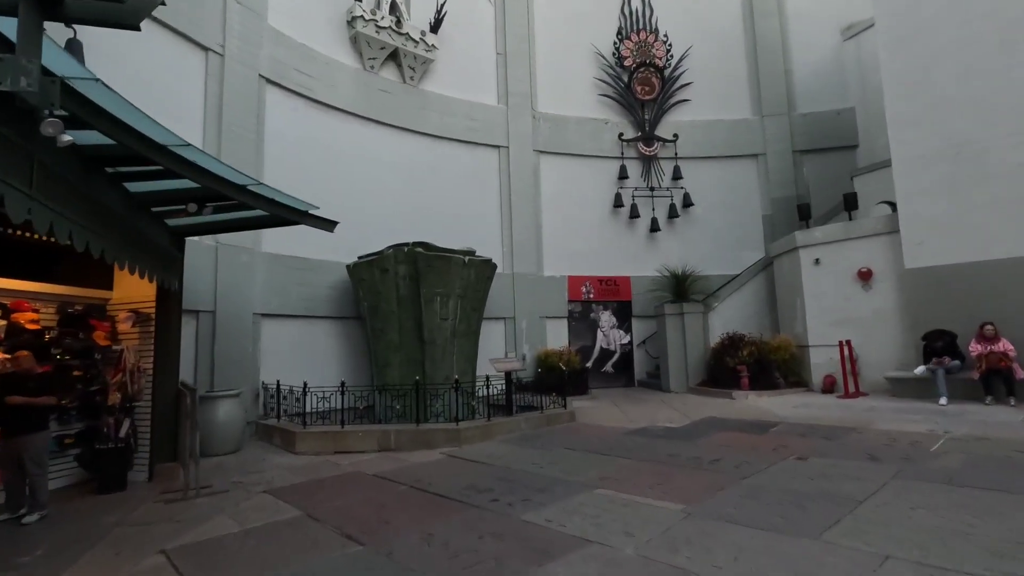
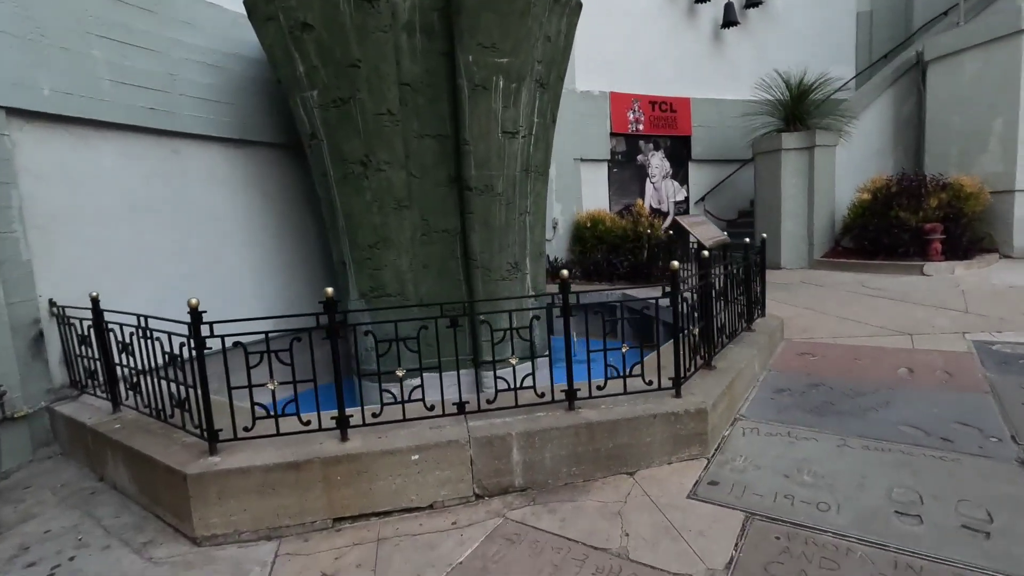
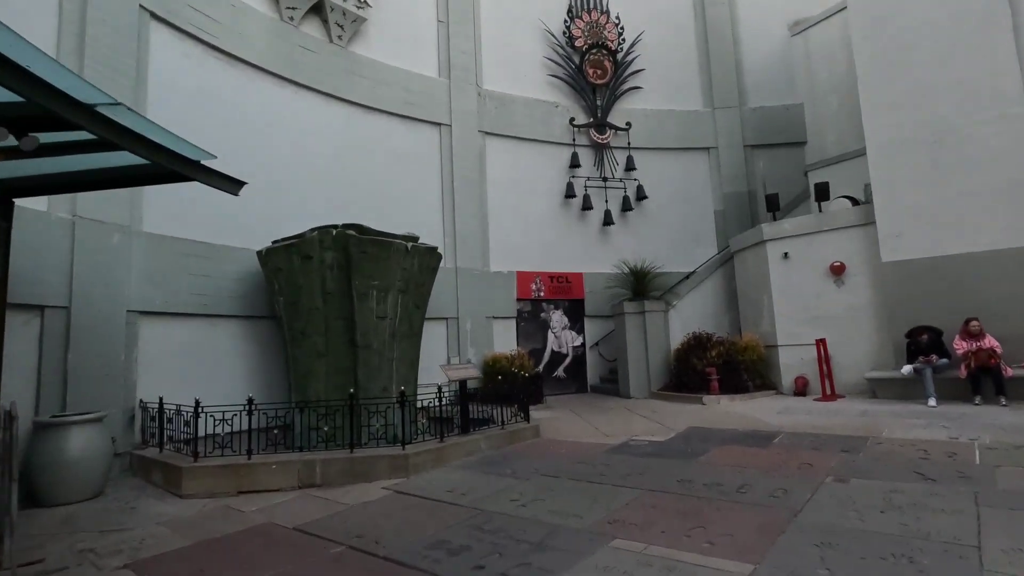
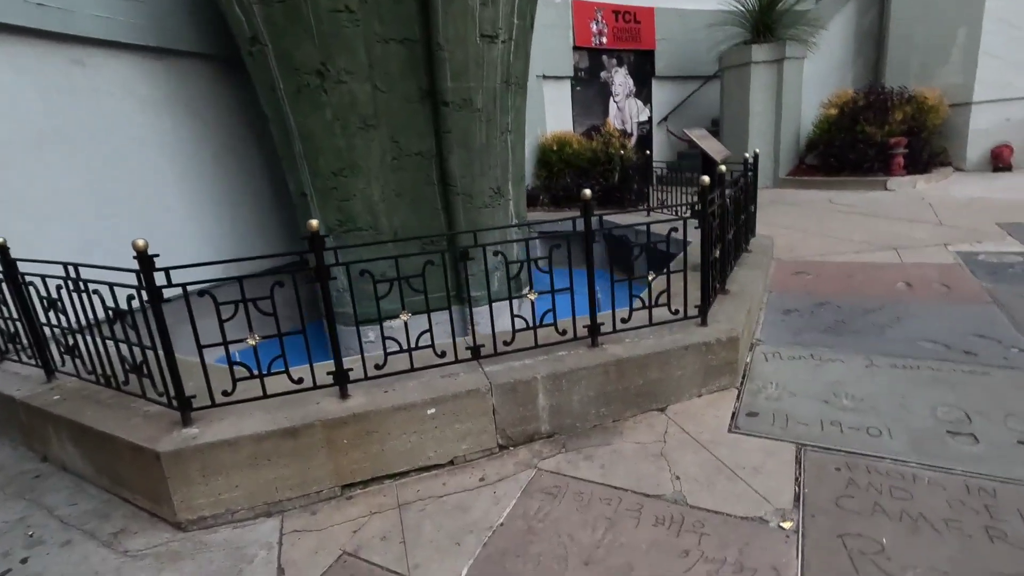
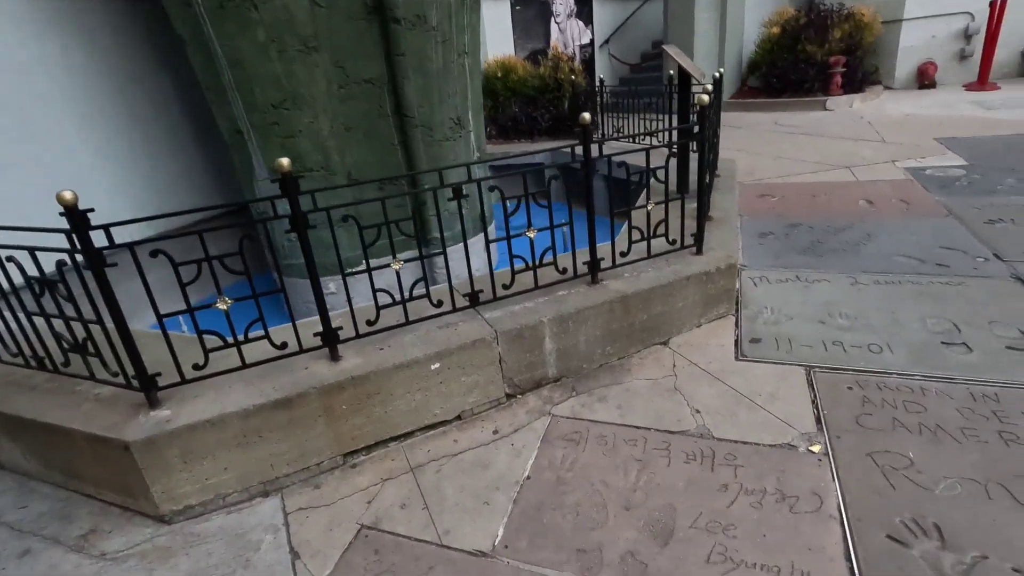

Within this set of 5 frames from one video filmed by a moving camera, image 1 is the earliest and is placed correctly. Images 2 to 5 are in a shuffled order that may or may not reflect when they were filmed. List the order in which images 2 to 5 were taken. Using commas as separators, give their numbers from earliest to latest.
3, 2, 4, 5
